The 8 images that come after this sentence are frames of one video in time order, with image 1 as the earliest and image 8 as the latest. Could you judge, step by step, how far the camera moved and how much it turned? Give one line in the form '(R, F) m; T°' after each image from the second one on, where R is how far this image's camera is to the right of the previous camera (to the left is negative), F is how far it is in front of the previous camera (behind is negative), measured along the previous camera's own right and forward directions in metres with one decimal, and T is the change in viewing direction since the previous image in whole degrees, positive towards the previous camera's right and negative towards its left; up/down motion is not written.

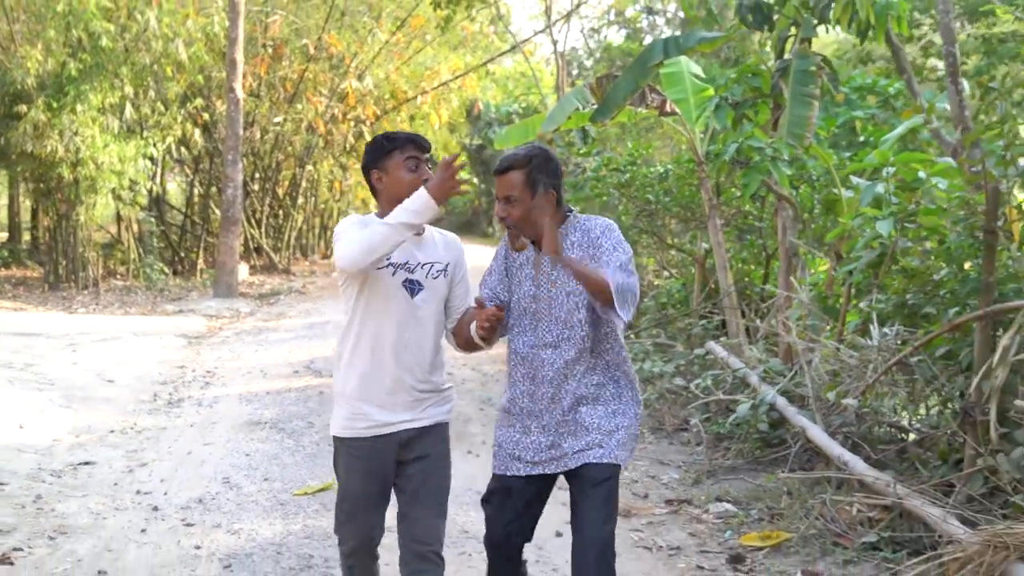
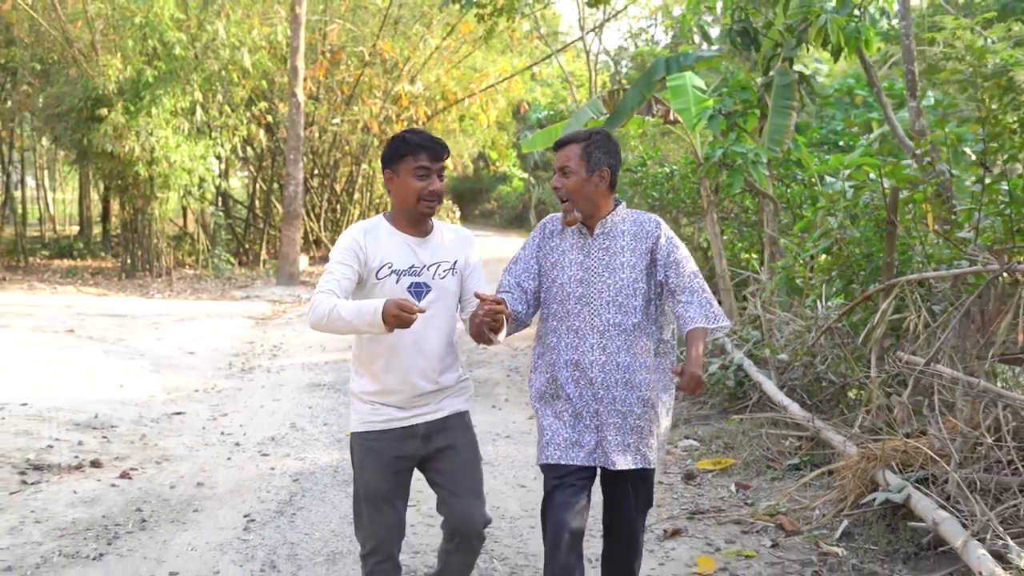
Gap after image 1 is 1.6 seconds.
(+0.1, -1.0) m; -2°
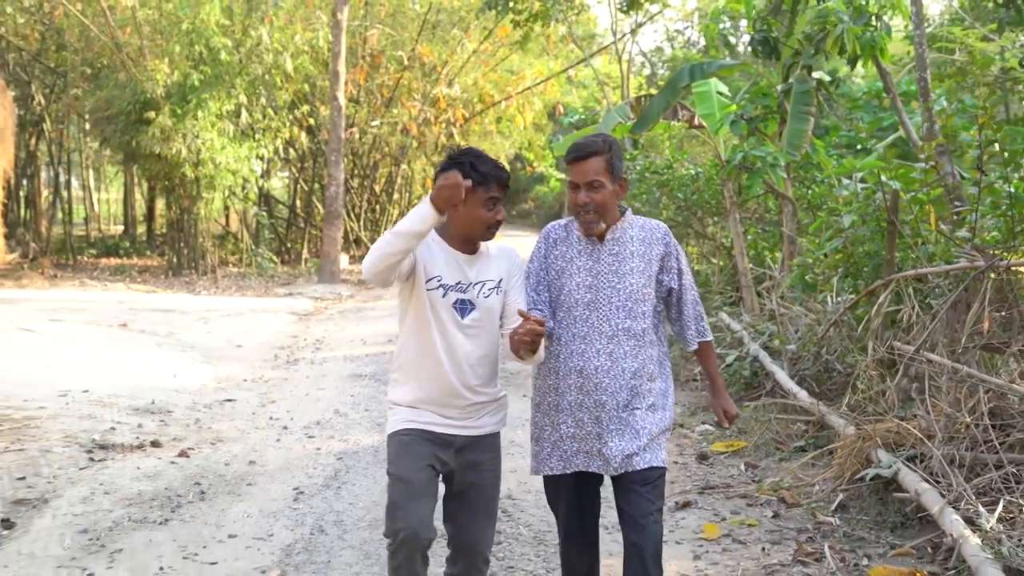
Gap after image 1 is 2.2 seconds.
(0.0, -0.4) m; -1°
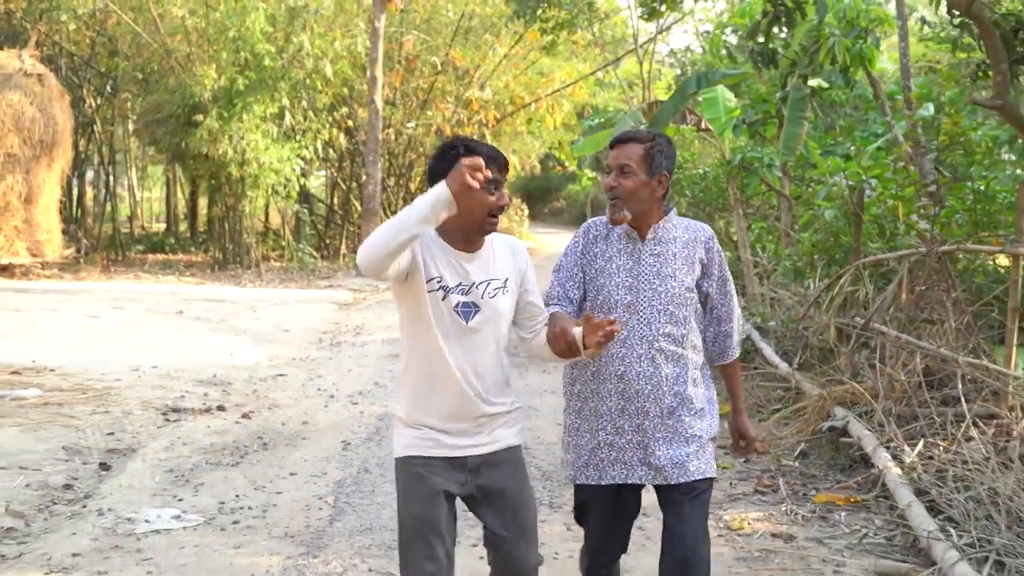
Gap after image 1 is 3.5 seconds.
(+0.1, -0.8) m; -1°
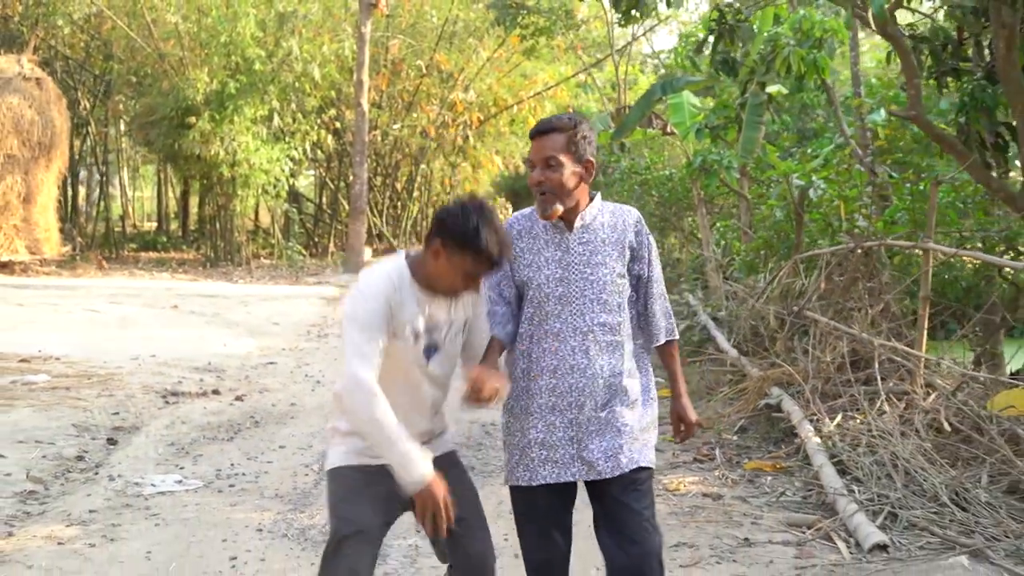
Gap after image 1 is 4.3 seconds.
(+0.1, -0.5) m; 0°
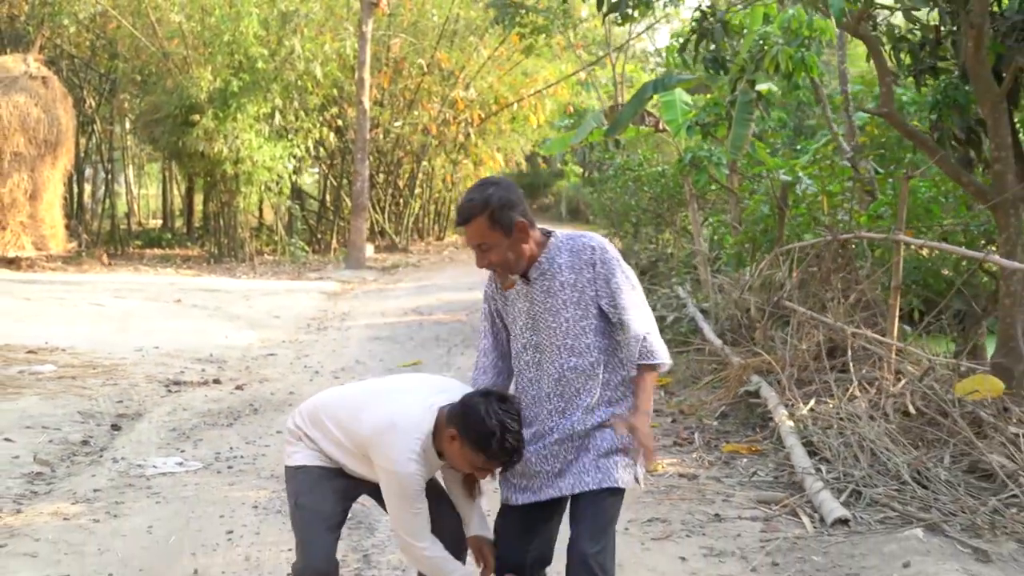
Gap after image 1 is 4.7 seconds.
(+0.1, -0.2) m; 0°
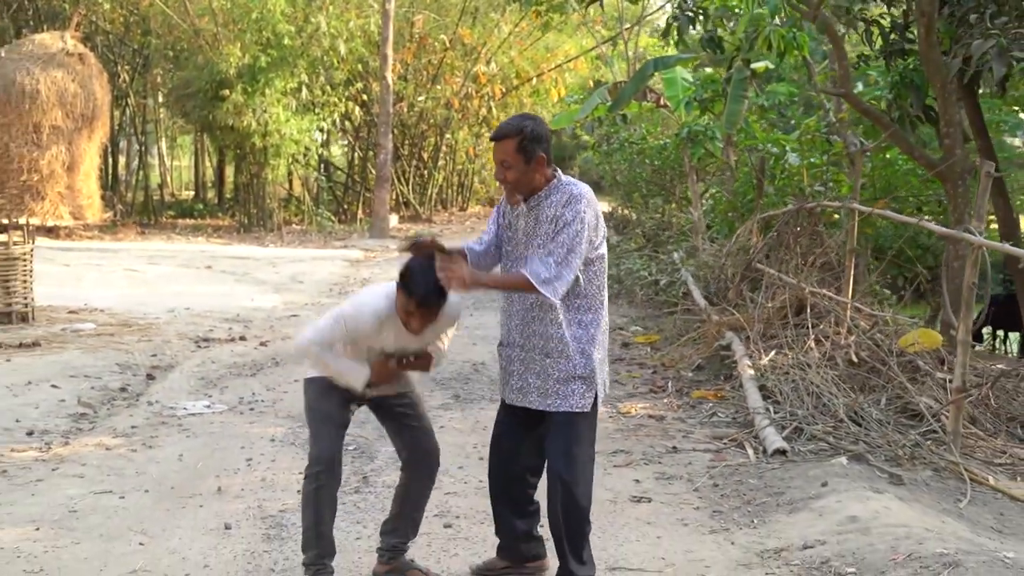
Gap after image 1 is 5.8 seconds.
(+0.1, -0.6) m; -1°
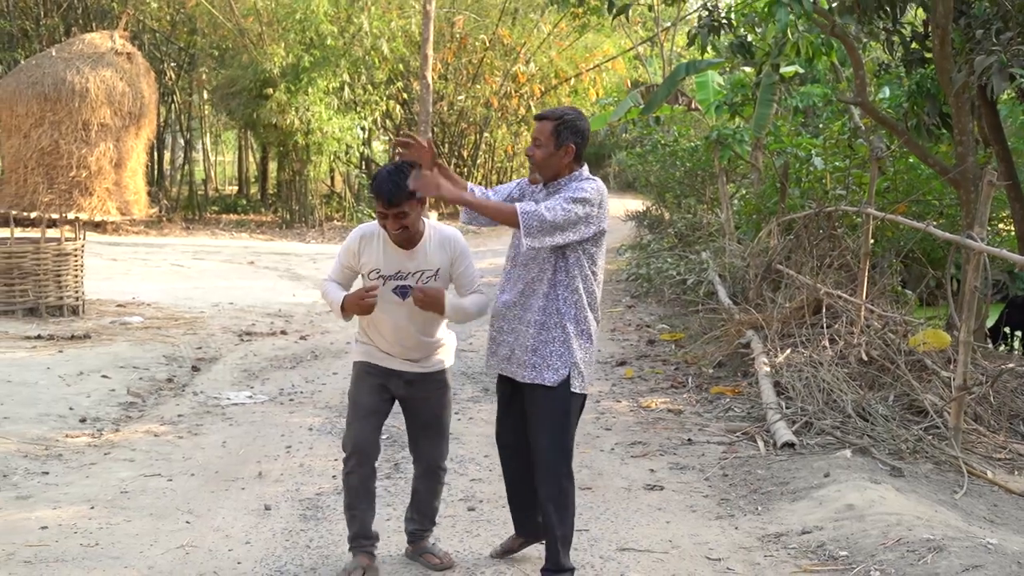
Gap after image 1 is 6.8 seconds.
(0.0, -0.3) m; -1°
